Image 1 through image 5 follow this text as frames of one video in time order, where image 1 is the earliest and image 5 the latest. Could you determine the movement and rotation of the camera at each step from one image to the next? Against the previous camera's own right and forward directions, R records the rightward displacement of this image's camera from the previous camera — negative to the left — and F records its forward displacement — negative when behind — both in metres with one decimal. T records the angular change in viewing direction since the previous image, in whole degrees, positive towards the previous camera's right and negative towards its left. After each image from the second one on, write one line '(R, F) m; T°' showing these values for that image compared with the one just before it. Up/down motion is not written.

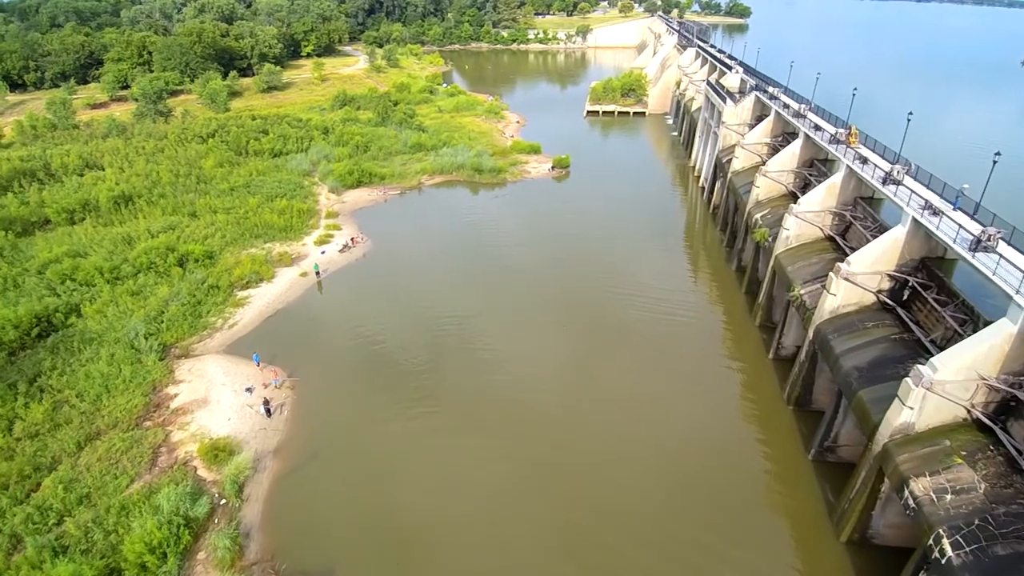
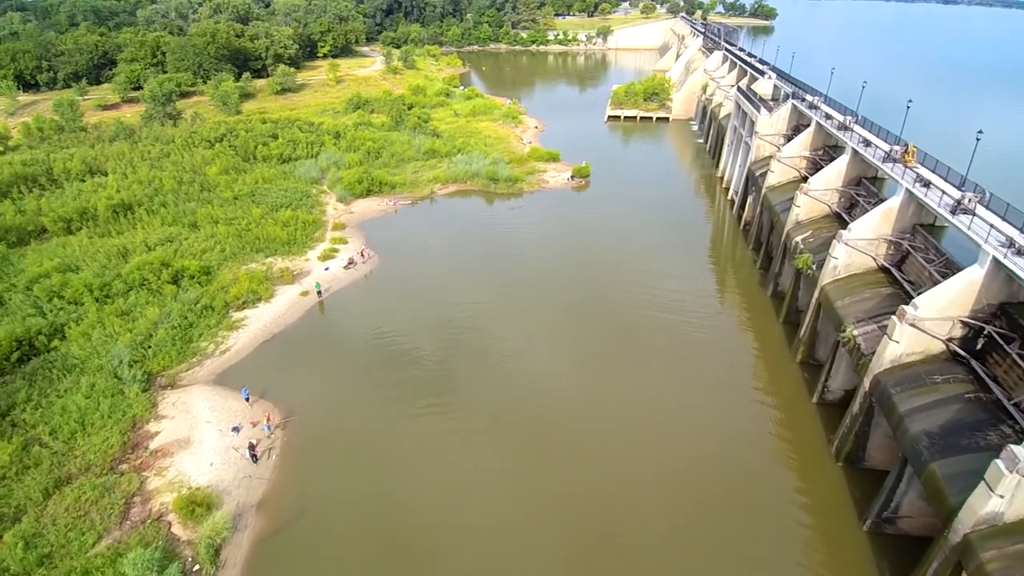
(0.0, +2.7) m; -2°
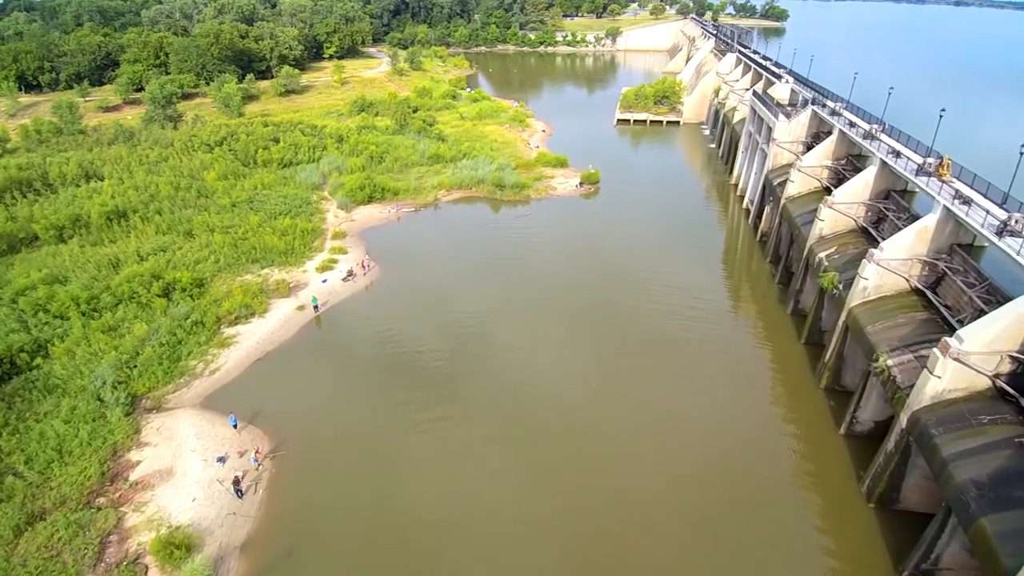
(0.0, +1.7) m; -1°
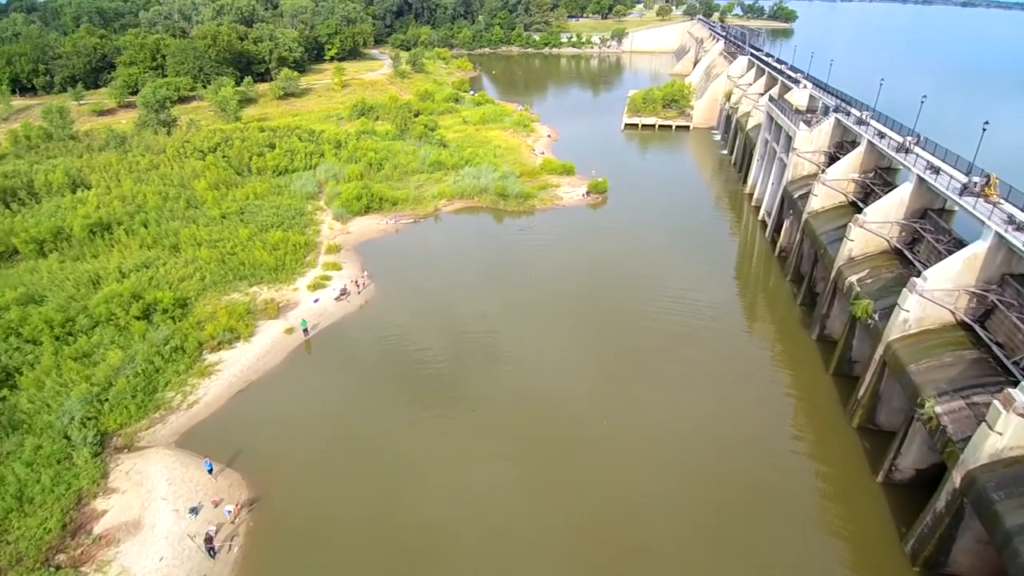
(0.0, +2.2) m; 0°
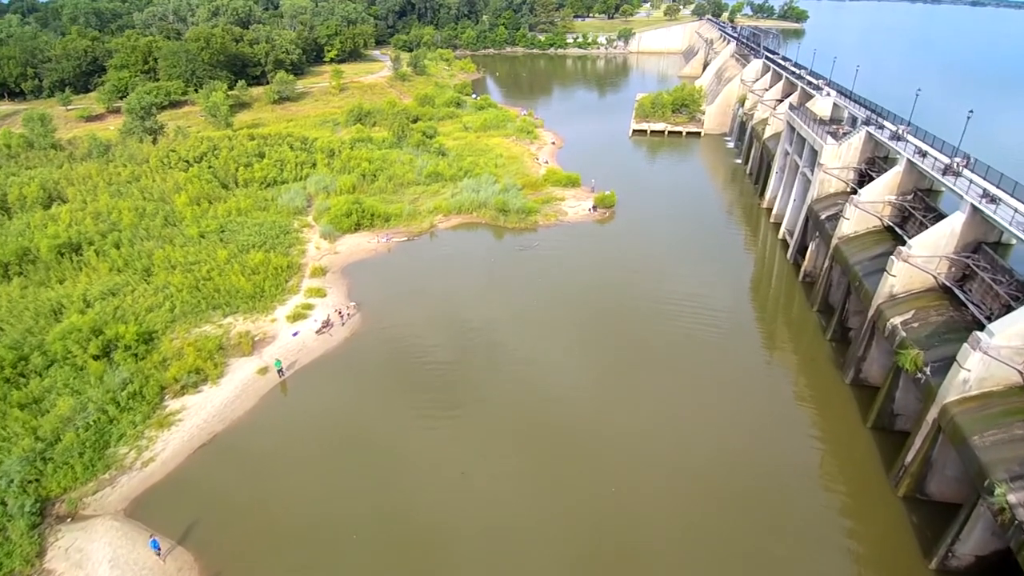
(+0.3, +3.0) m; -1°
